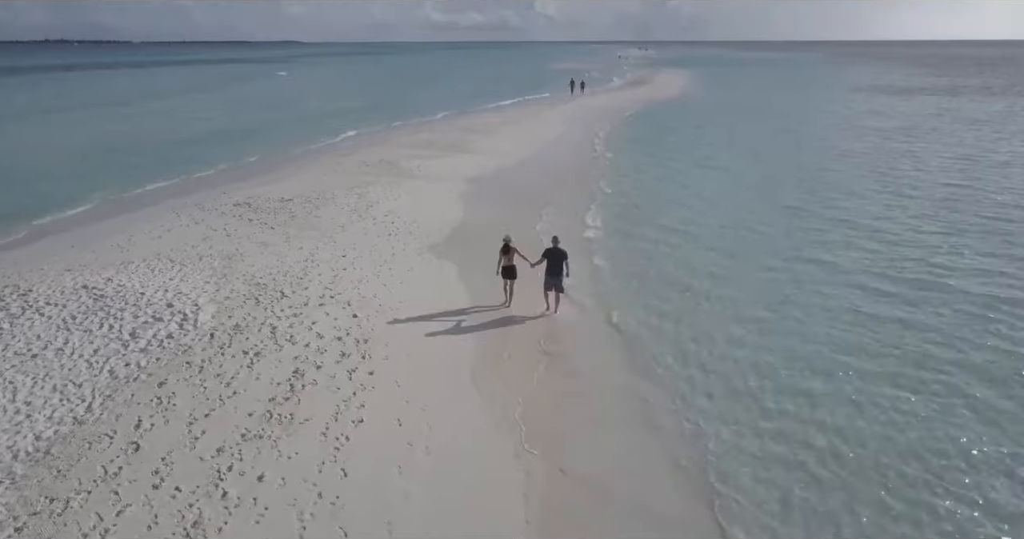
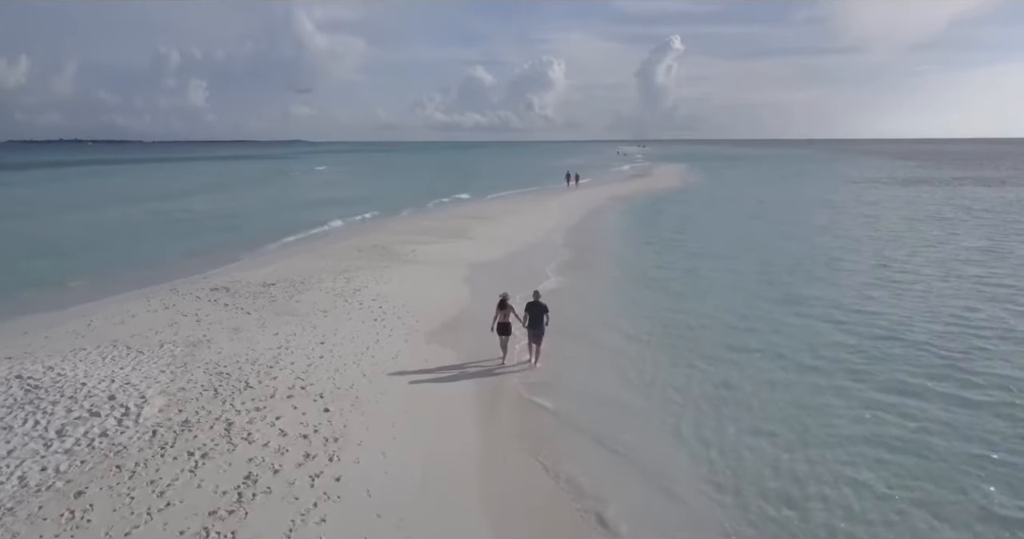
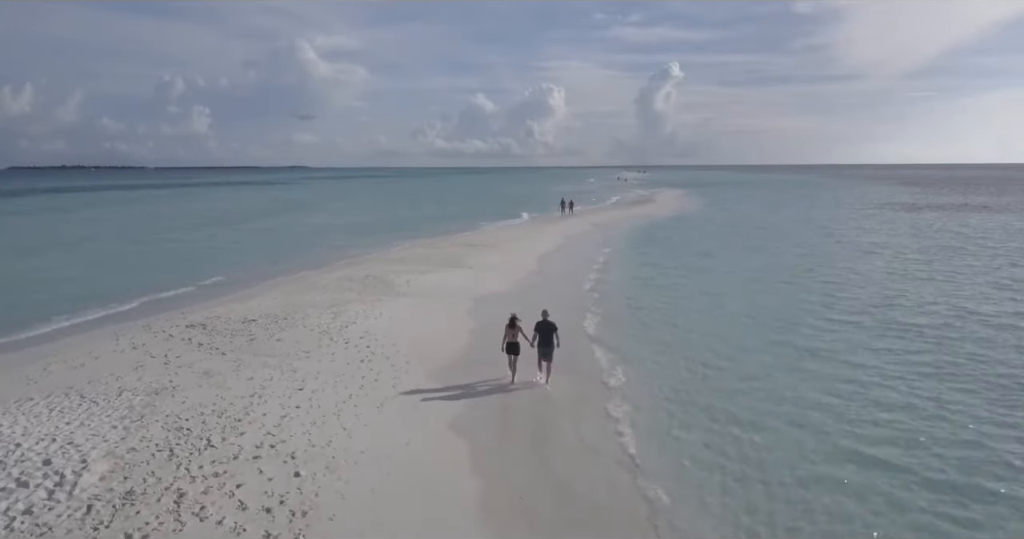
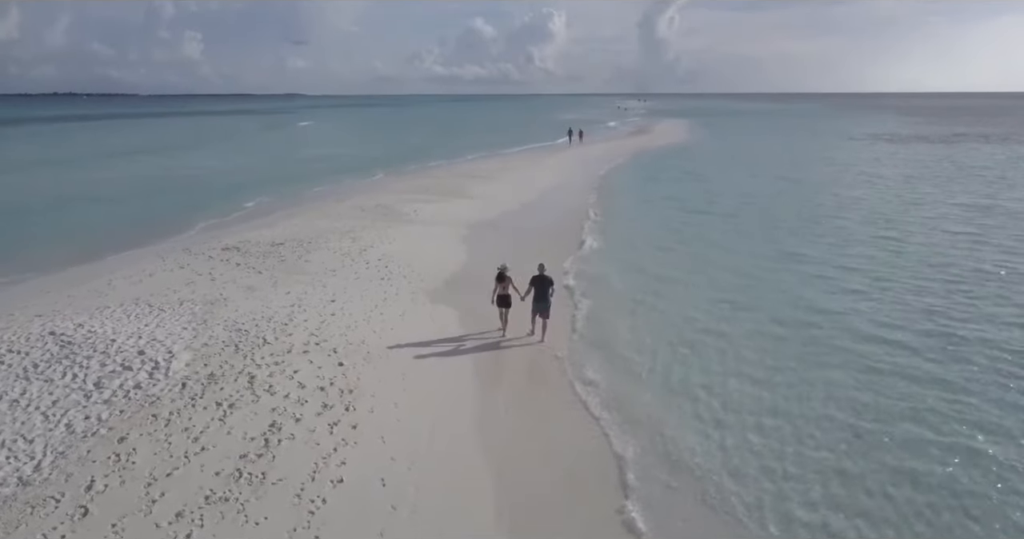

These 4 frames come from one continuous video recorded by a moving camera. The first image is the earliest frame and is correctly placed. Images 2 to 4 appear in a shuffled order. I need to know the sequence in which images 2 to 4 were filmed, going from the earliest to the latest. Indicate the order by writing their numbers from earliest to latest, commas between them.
4, 2, 3
